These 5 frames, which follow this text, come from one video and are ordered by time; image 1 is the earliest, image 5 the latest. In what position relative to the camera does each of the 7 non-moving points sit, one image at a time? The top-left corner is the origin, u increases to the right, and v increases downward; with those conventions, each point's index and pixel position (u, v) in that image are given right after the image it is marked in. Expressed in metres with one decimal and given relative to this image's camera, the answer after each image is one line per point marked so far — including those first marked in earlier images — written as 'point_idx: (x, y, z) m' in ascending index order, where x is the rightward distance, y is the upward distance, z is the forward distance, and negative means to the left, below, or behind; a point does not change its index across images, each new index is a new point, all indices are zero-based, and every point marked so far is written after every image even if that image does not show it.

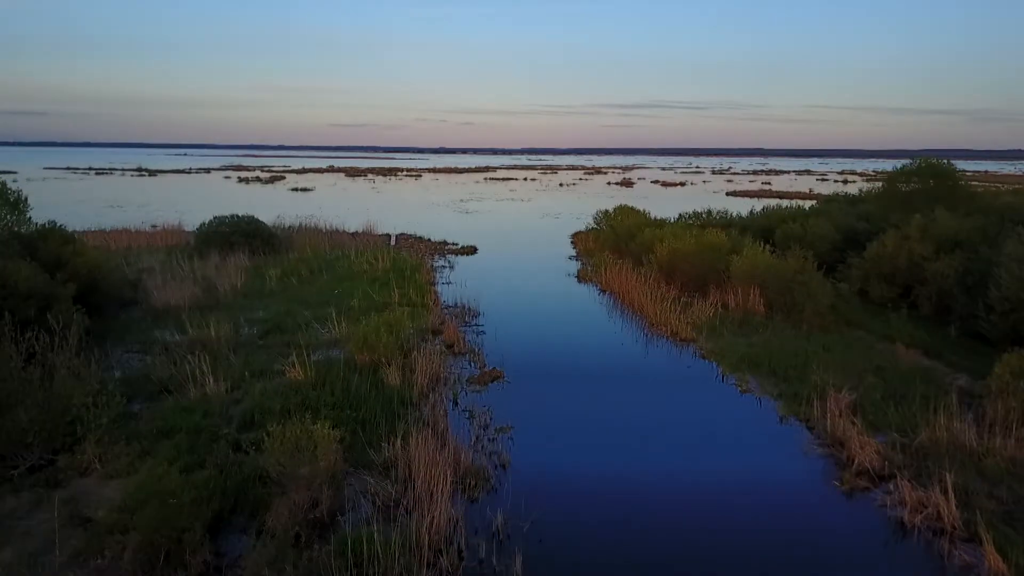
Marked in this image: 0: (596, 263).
0: (+2.6, +0.8, +15.3) m
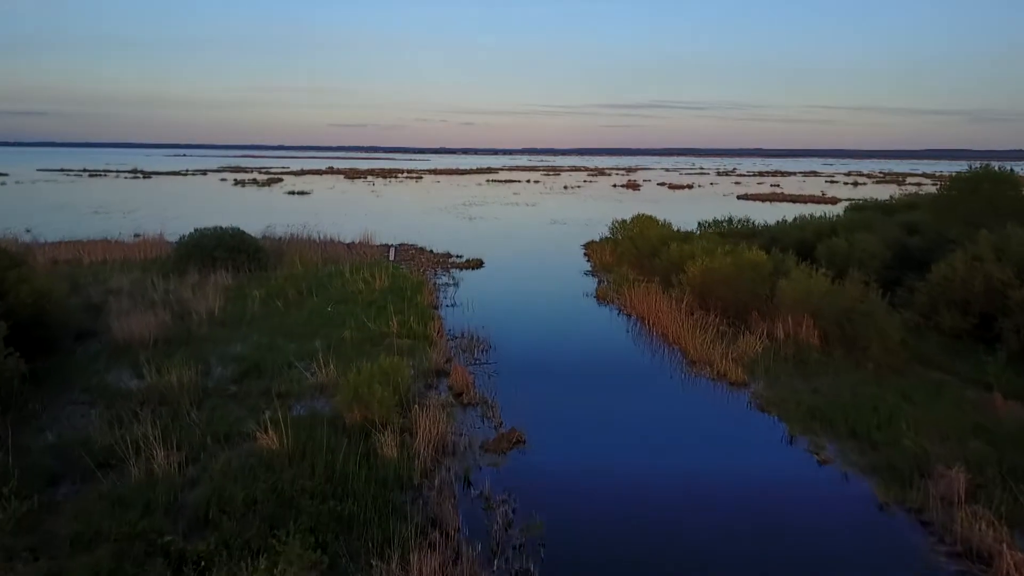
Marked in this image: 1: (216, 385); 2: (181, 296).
0: (+2.9, +0.2, +13.9) m
1: (-4.5, -1.5, +7.6) m
2: (-7.7, -0.2, +11.5) m
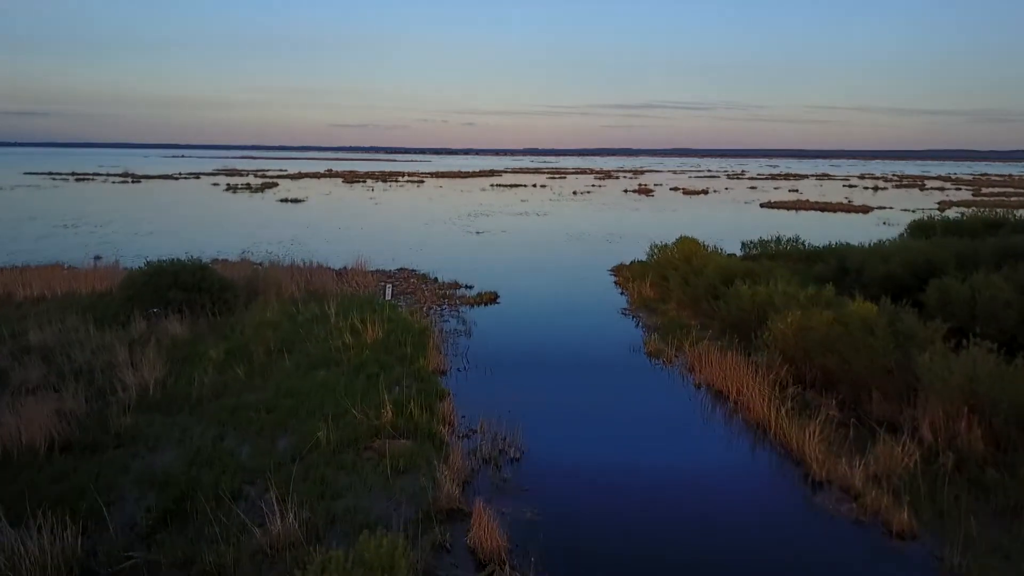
0: (+3.5, -0.9, +11.2) m
1: (-4.0, -2.6, +4.9) m
2: (-7.1, -1.3, +8.9) m
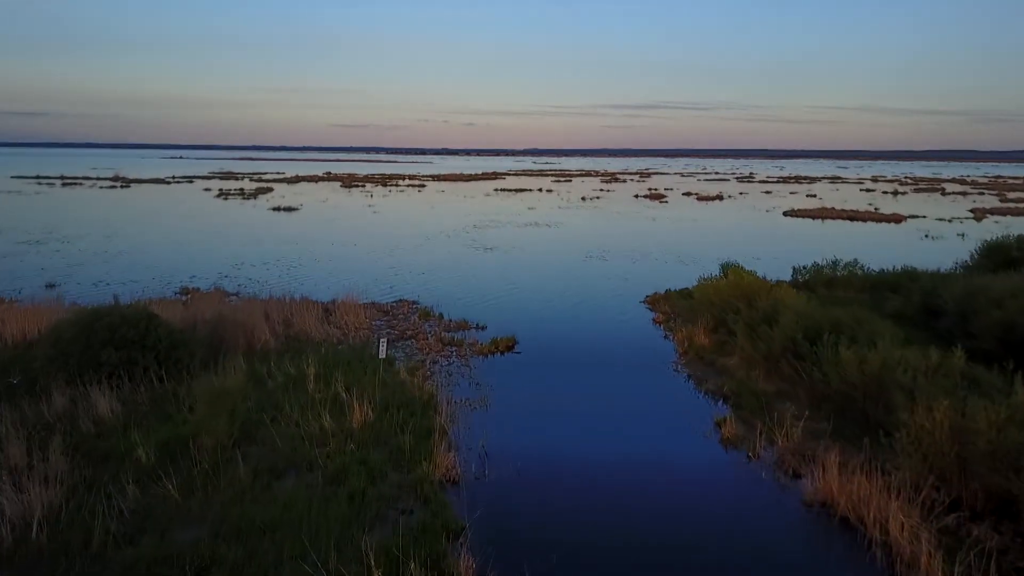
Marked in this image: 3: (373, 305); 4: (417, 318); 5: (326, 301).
0: (+4.0, -1.9, +8.7) m
1: (-3.5, -3.6, +2.5) m
2: (-6.6, -2.3, +6.4) m
3: (-3.9, -0.5, +13.9) m
4: (-2.5, -0.8, +13.2) m
5: (-5.4, -0.3, +14.4) m
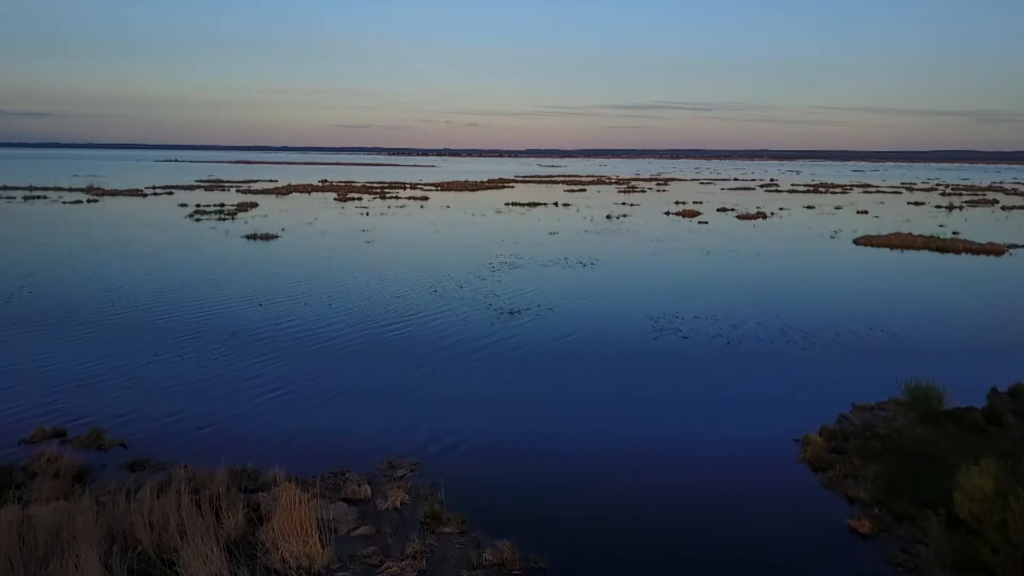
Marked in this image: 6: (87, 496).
0: (+5.2, -4.6, +2.7) m
1: (-2.4, -6.3, -3.5) m
2: (-5.5, -5.0, +0.5) m
3: (-2.7, -3.1, +8.0) m
4: (-1.3, -3.4, +7.2) m
5: (-4.2, -3.0, +8.5) m
6: (-6.2, -3.0, +7.4) m
